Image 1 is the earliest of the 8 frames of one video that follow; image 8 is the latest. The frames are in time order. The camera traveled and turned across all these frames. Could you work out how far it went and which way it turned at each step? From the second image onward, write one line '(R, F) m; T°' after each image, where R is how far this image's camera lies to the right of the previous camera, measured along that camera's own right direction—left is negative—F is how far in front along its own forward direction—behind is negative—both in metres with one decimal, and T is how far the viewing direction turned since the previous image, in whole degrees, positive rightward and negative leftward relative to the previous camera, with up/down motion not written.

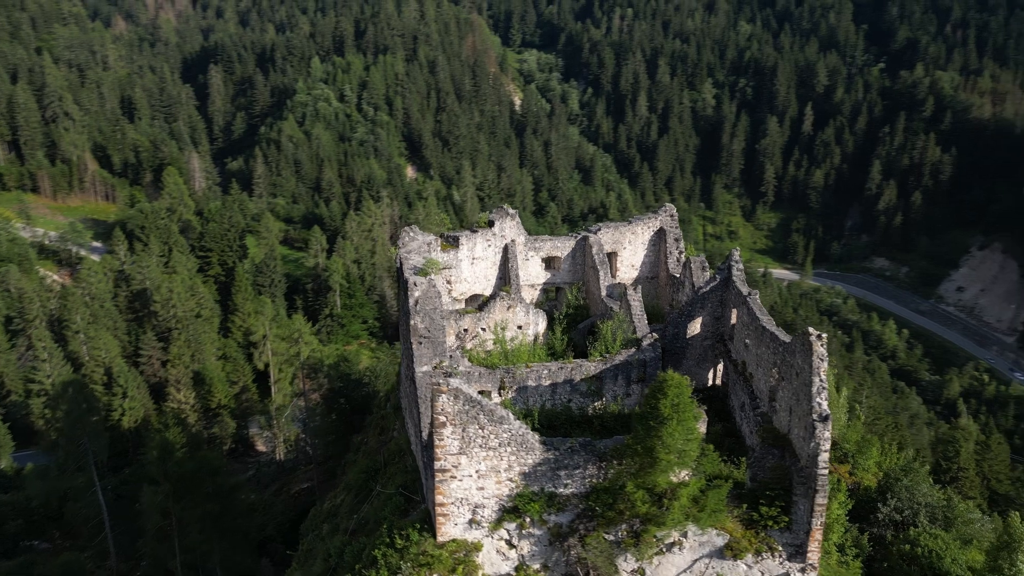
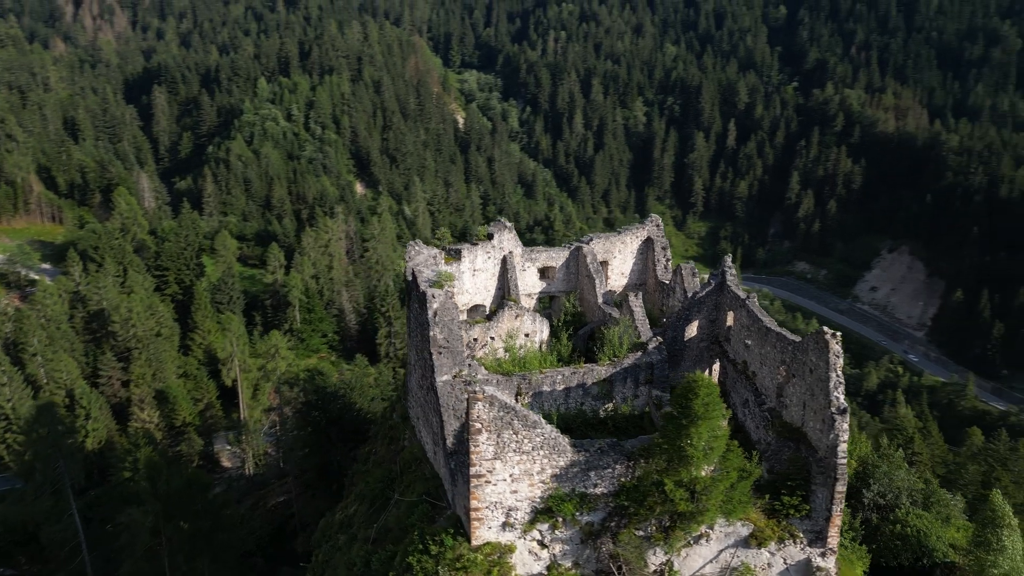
(-1.3, -0.4) m; +5°
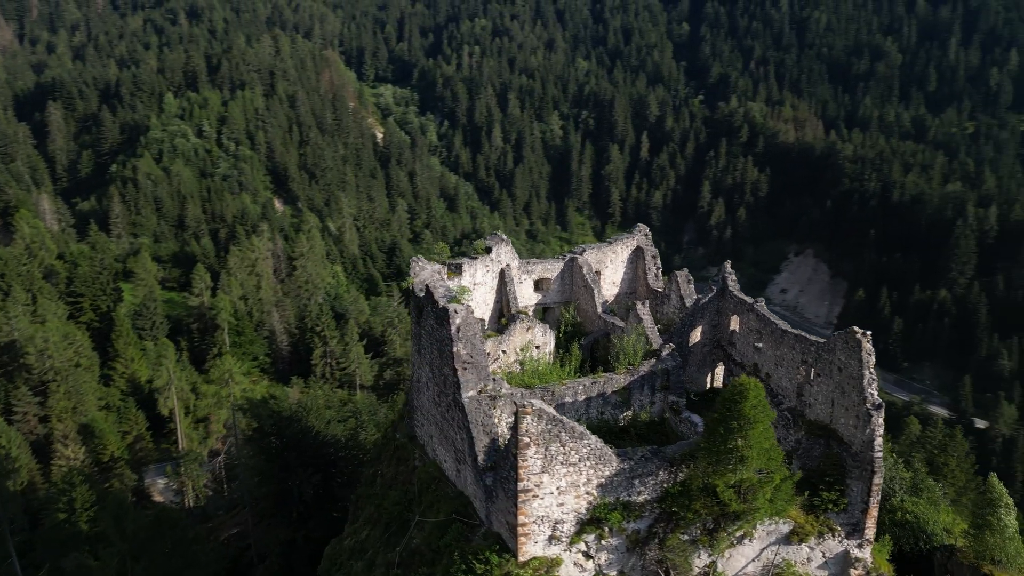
(-1.7, +0.1) m; +6°
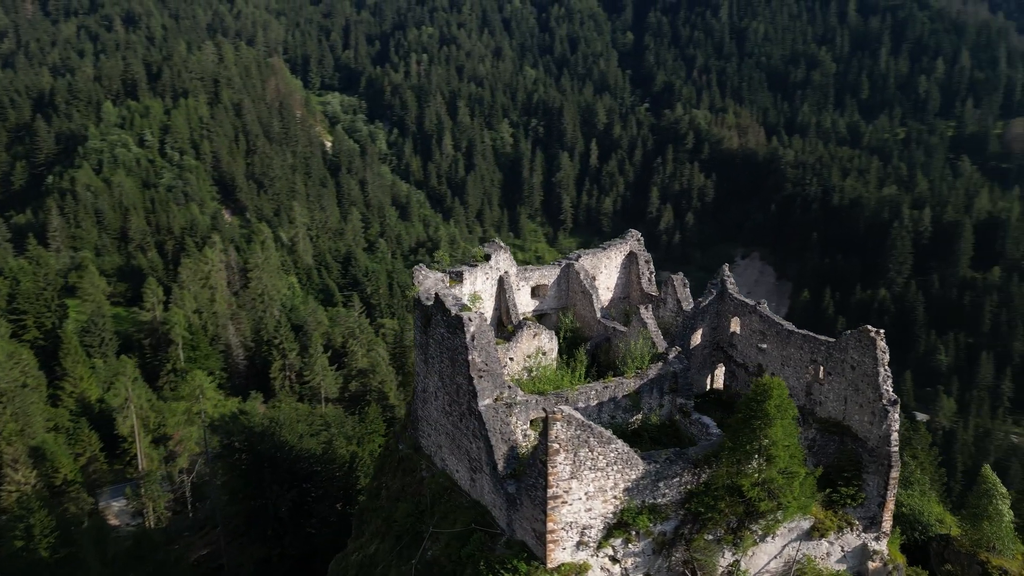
(-1.0, 0.0) m; +4°
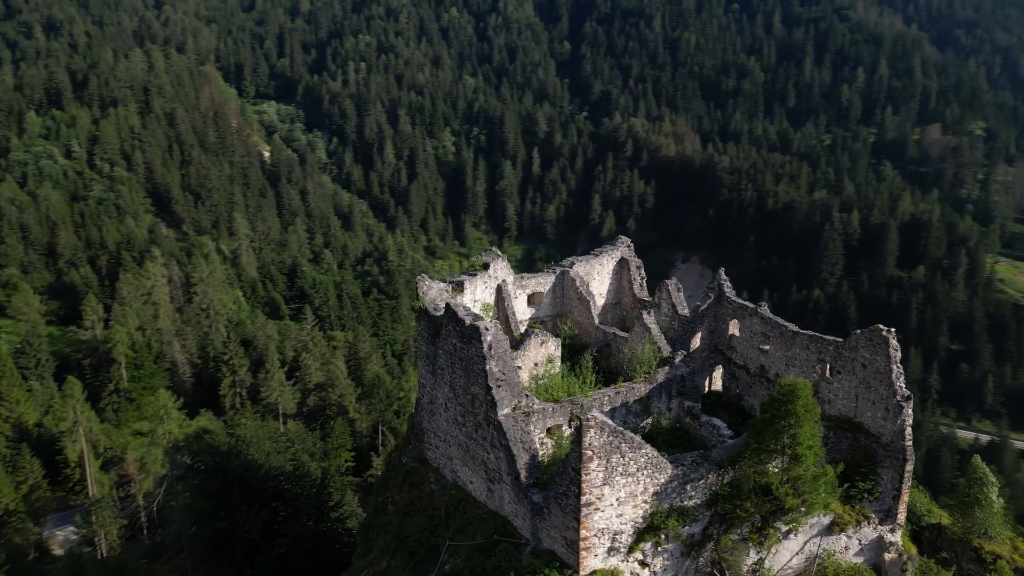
(-1.2, +0.1) m; +5°
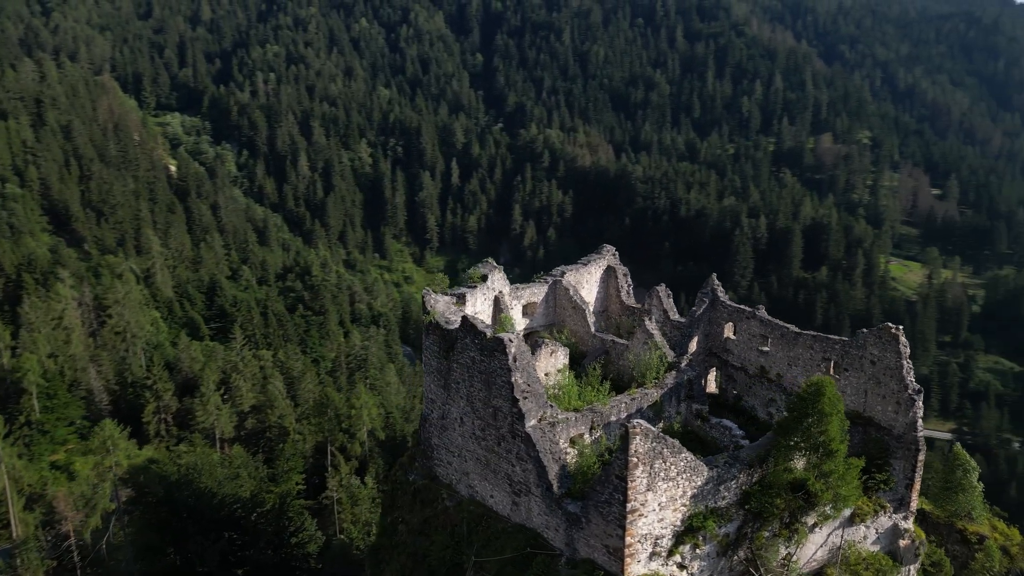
(-1.7, +0.1) m; +7°
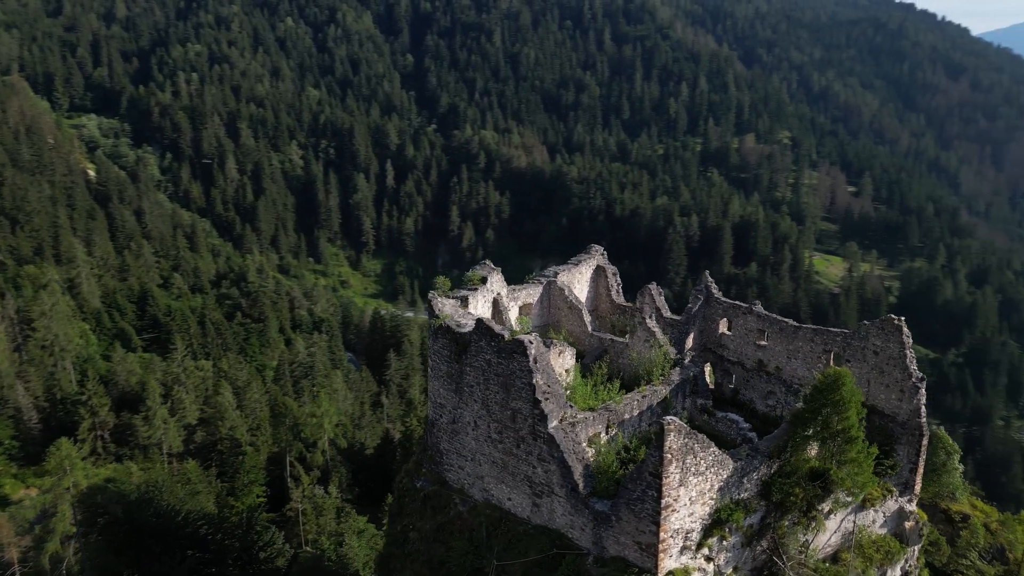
(-1.3, +0.1) m; +5°
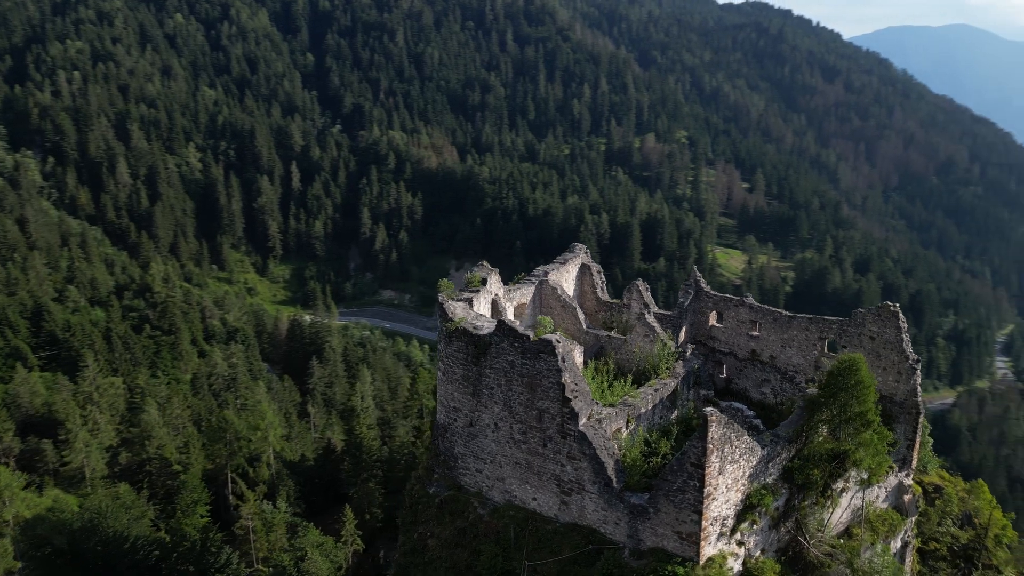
(-1.9, +0.1) m; +7°
